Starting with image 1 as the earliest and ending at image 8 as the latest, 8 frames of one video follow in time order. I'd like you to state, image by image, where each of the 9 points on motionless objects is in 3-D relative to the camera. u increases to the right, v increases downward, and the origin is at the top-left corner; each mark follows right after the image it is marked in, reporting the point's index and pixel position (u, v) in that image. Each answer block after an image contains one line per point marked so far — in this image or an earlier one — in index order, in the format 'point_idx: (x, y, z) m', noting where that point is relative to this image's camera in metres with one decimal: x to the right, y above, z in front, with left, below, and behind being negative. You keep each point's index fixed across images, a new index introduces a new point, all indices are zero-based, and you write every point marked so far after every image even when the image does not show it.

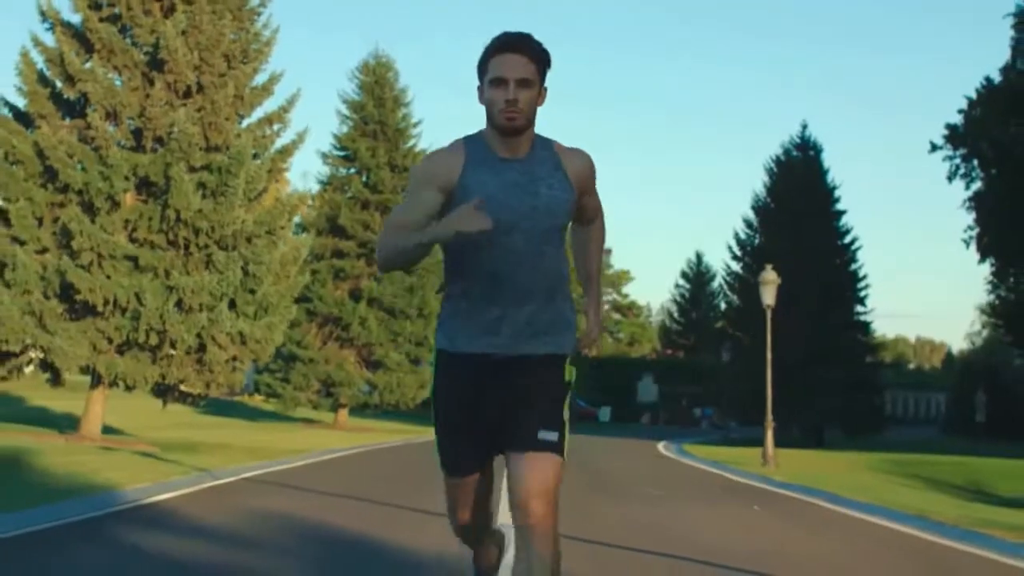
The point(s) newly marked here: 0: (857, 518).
0: (+4.0, -2.6, +15.9) m
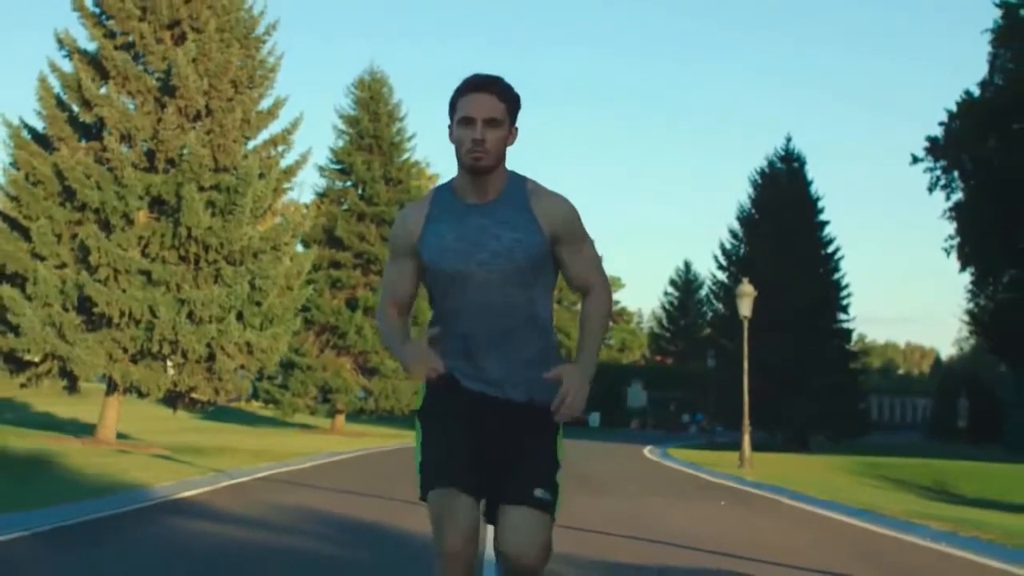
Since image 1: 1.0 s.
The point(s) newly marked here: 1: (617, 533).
0: (+3.9, -2.9, +17.7) m
1: (+1.2, -2.5, +14.4) m
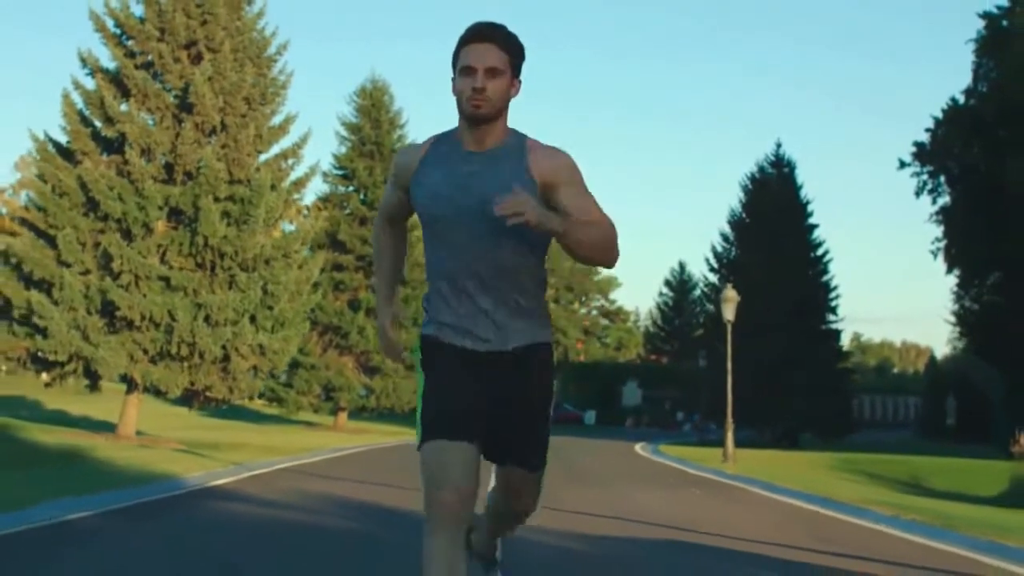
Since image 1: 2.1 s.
0: (+3.8, -3.0, +19.6) m
1: (+1.2, -2.7, +16.3) m
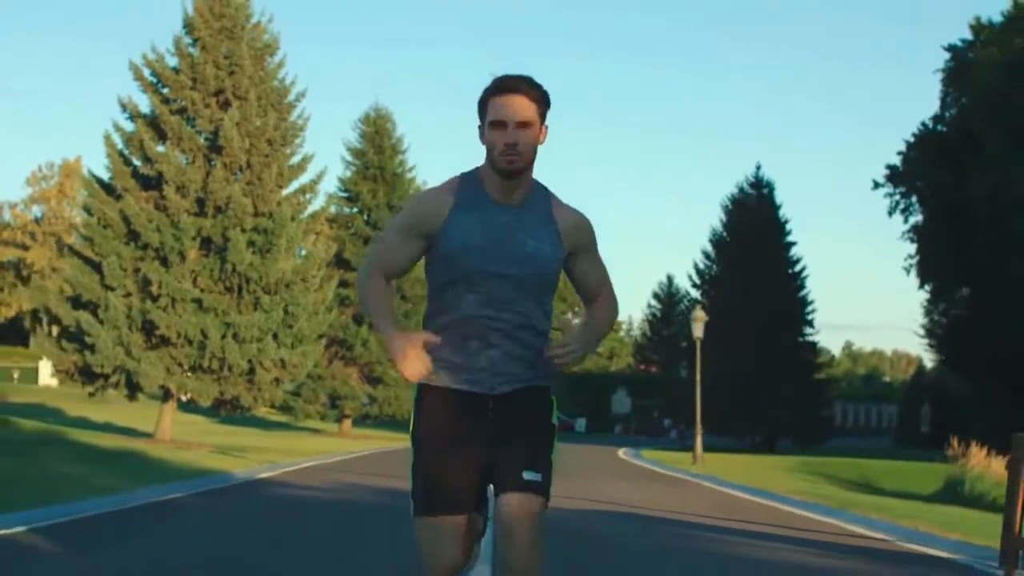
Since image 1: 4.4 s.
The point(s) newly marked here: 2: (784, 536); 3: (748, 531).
0: (+3.7, -3.5, +23.7) m
1: (+1.1, -3.1, +20.4) m
2: (+3.0, -2.7, +14.9) m
3: (+2.7, -2.7, +15.6) m
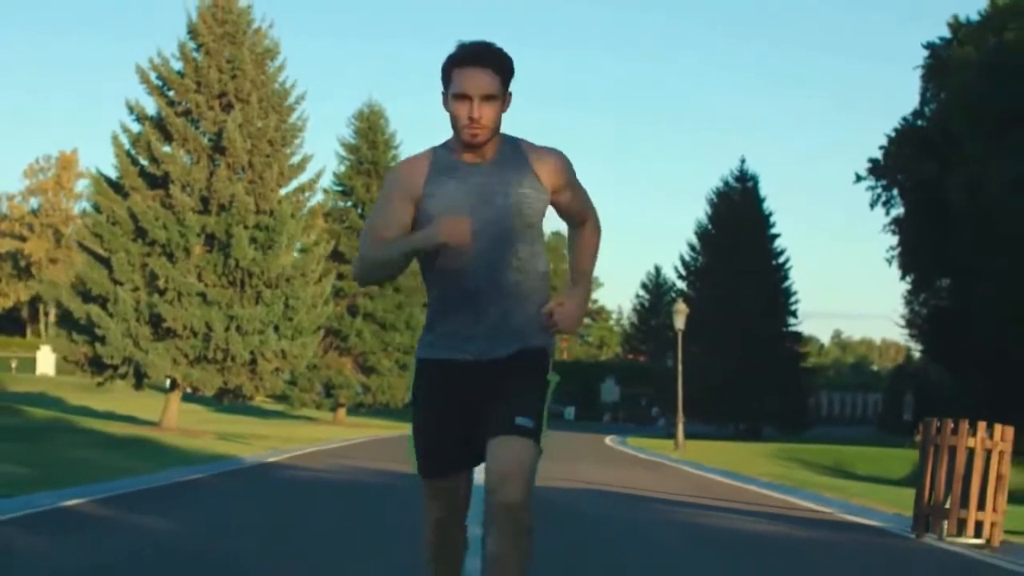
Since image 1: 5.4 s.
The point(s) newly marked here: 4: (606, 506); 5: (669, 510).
0: (+3.5, -3.4, +25.5) m
1: (+0.9, -3.1, +22.2) m
2: (+2.9, -2.7, +16.7) m
3: (+2.5, -2.7, +17.4) m
4: (+1.2, -2.7, +17.2) m
5: (+1.9, -2.7, +16.8) m
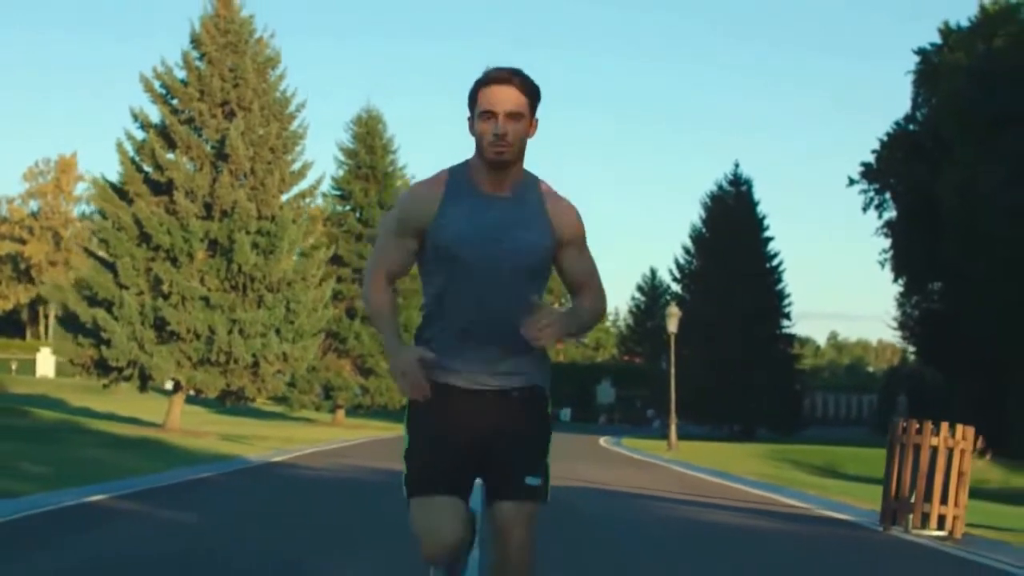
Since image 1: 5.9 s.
0: (+3.4, -3.5, +26.4) m
1: (+0.8, -3.2, +23.0) m
2: (+2.8, -2.8, +17.6) m
3: (+2.5, -2.8, +18.3) m
4: (+1.1, -2.8, +18.1) m
5: (+1.9, -2.8, +17.6) m
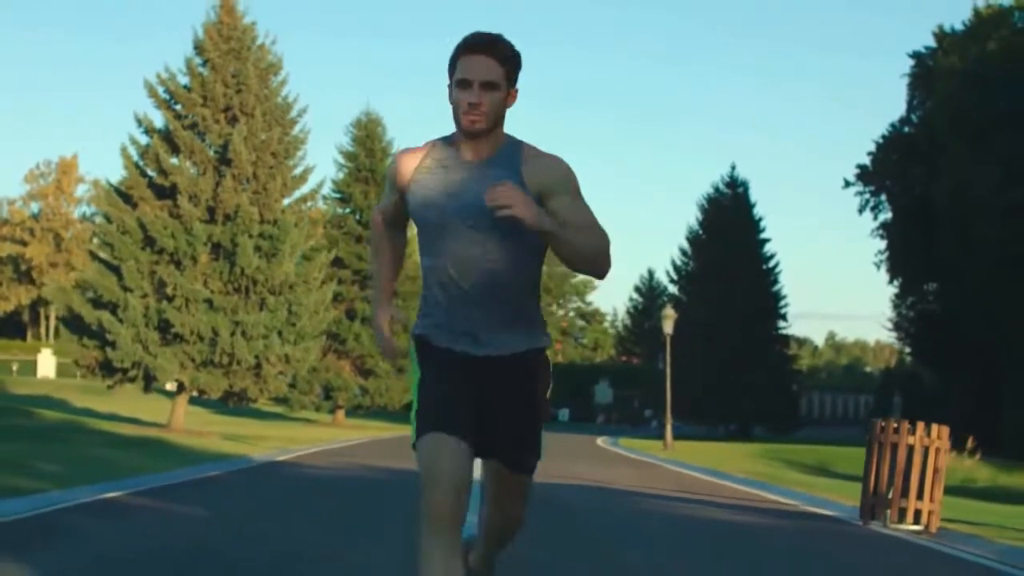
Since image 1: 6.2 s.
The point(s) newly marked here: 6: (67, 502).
0: (+3.4, -3.6, +27.0) m
1: (+0.8, -3.3, +23.7) m
2: (+2.8, -2.8, +18.2) m
3: (+2.5, -2.9, +18.9) m
4: (+1.1, -2.9, +18.7) m
5: (+1.9, -2.8, +18.3) m
6: (-5.3, -2.5, +16.4) m
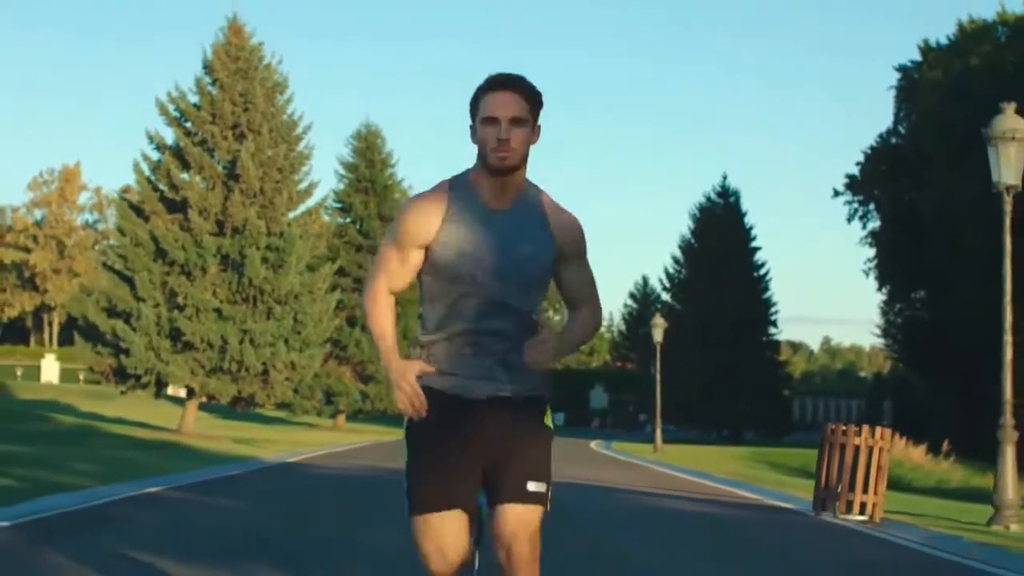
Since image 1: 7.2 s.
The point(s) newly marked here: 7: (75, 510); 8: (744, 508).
0: (+3.3, -3.9, +28.8) m
1: (+0.7, -3.5, +25.4) m
2: (+2.7, -3.1, +20.0) m
3: (+2.4, -3.1, +20.7) m
4: (+1.0, -3.1, +20.5) m
5: (+1.8, -3.1, +20.0) m
6: (-5.4, -2.8, +18.2) m
7: (-5.4, -2.7, +16.9) m
8: (+3.1, -3.0, +18.8) m
